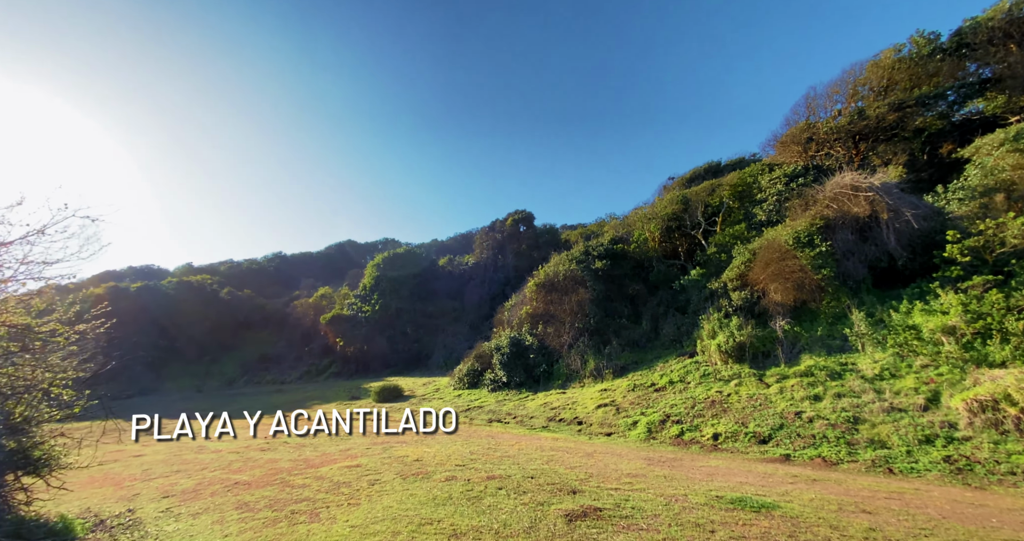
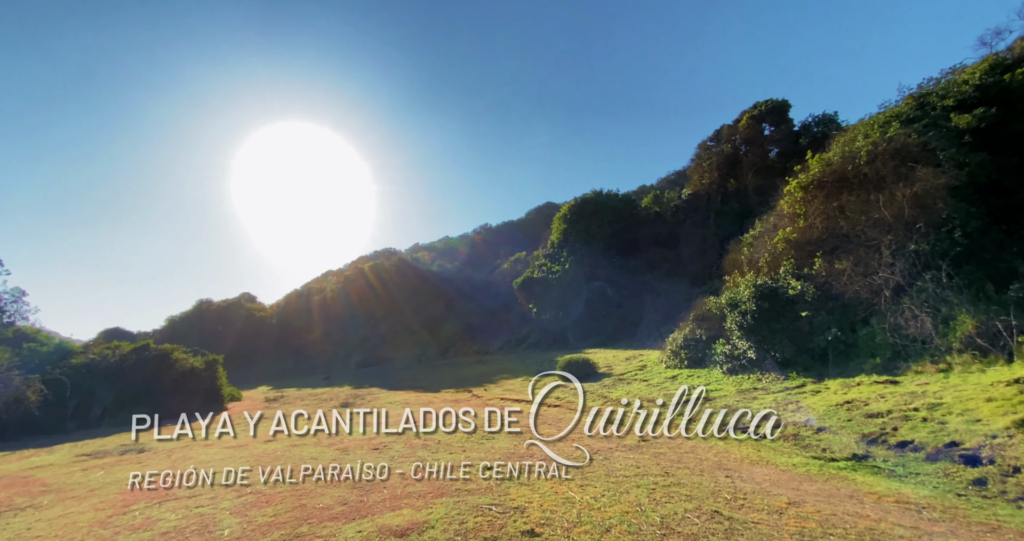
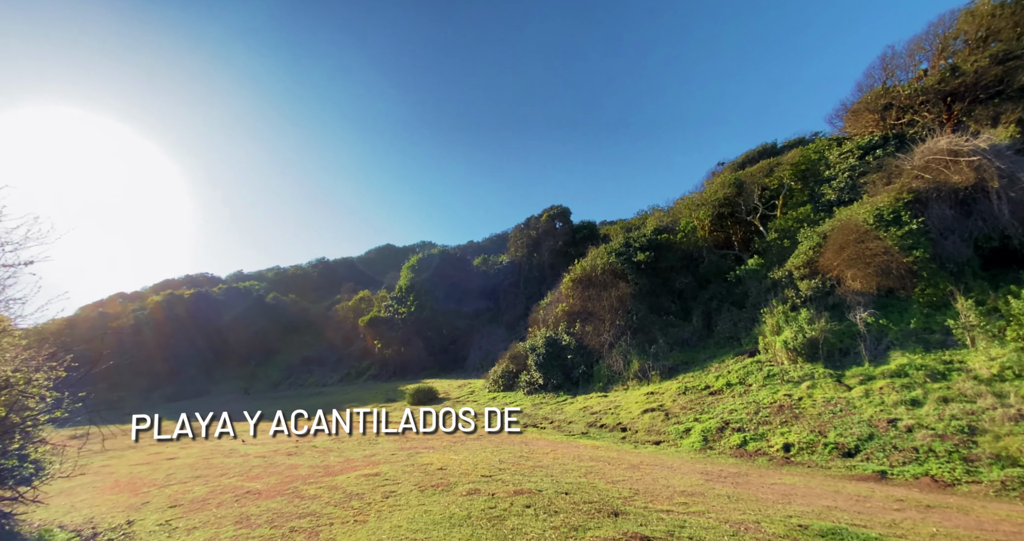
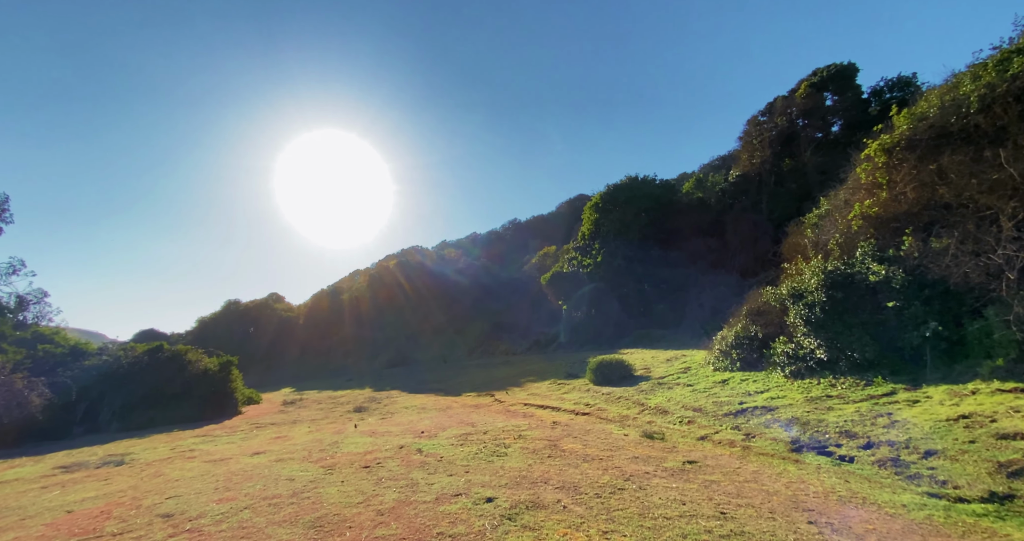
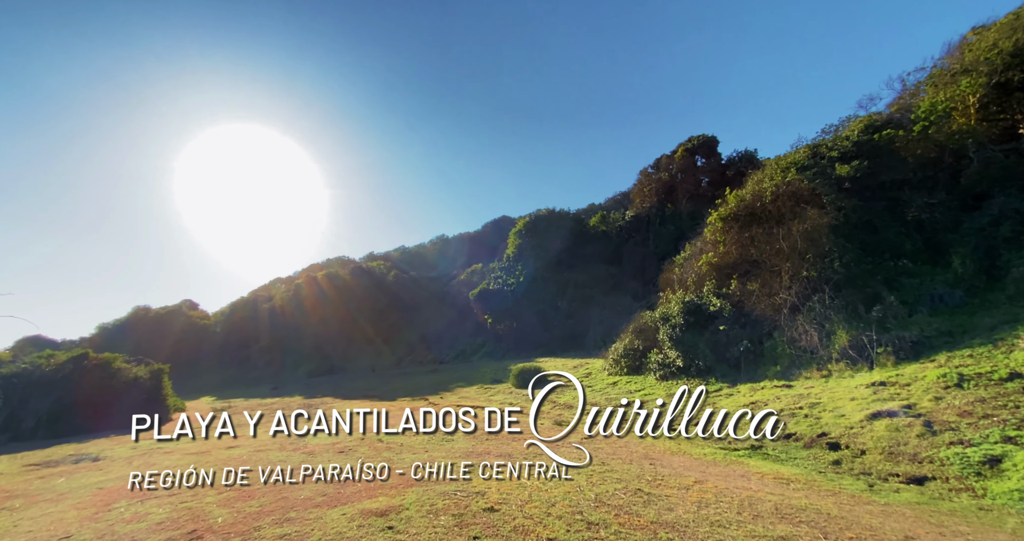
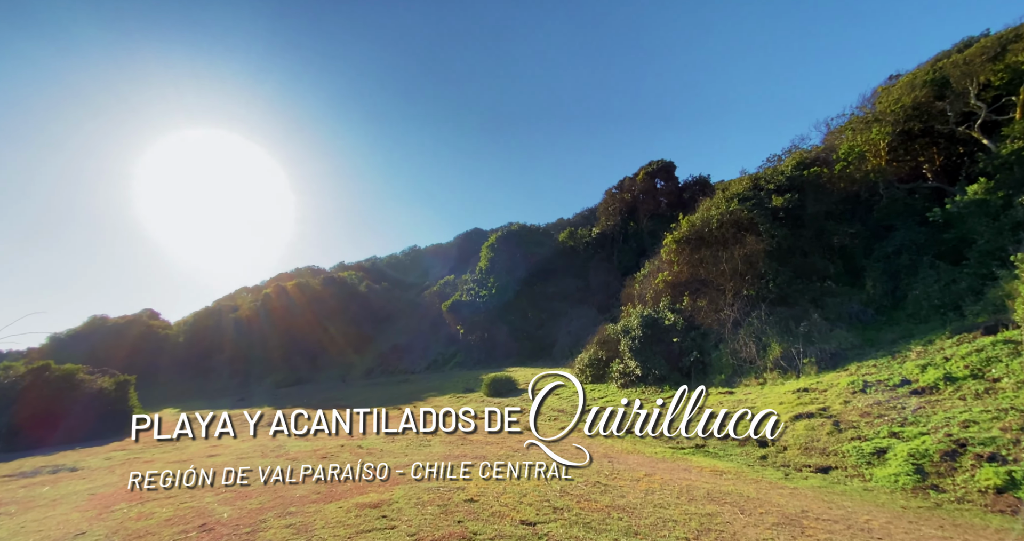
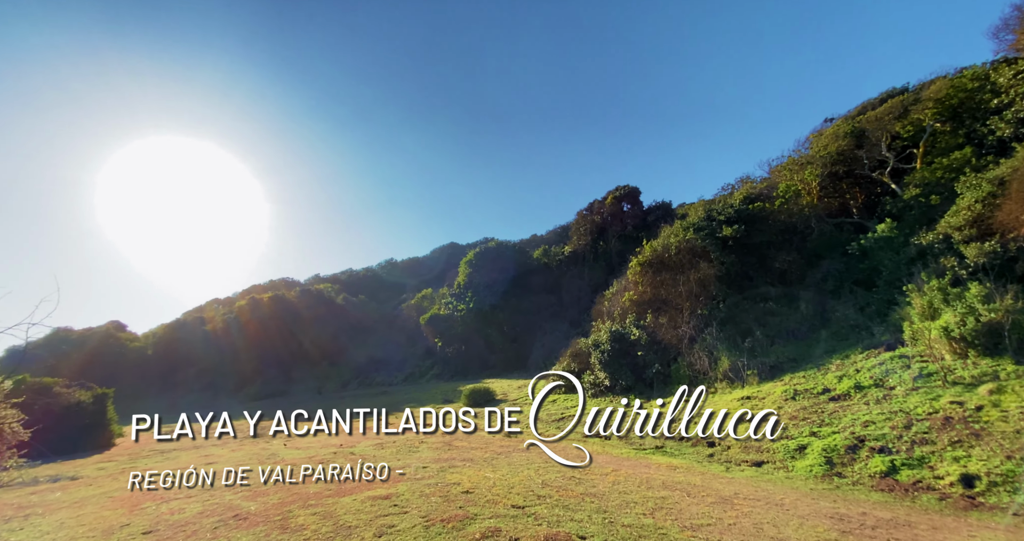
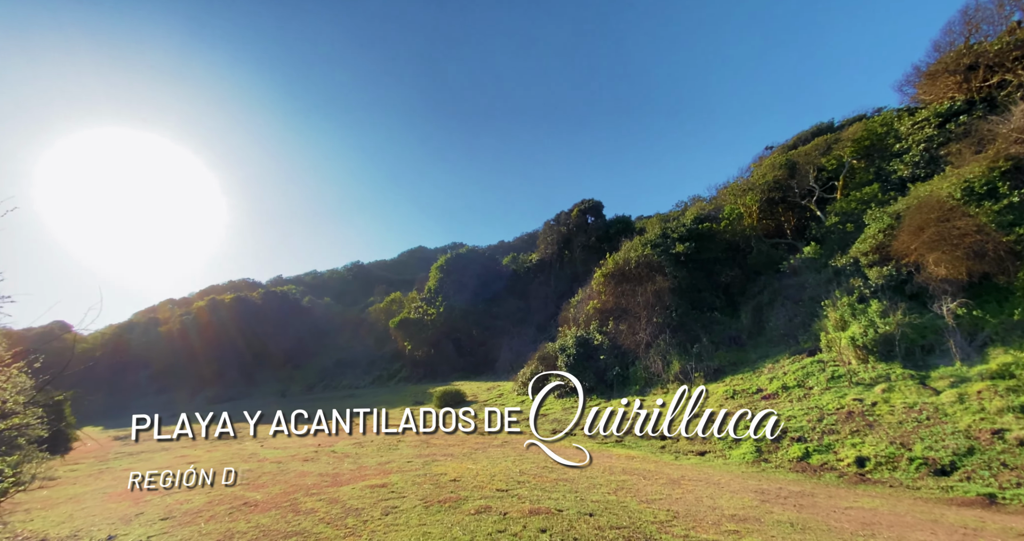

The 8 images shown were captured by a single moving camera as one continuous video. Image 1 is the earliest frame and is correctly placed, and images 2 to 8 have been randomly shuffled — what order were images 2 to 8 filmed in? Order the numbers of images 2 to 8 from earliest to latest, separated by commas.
3, 8, 7, 6, 5, 2, 4
